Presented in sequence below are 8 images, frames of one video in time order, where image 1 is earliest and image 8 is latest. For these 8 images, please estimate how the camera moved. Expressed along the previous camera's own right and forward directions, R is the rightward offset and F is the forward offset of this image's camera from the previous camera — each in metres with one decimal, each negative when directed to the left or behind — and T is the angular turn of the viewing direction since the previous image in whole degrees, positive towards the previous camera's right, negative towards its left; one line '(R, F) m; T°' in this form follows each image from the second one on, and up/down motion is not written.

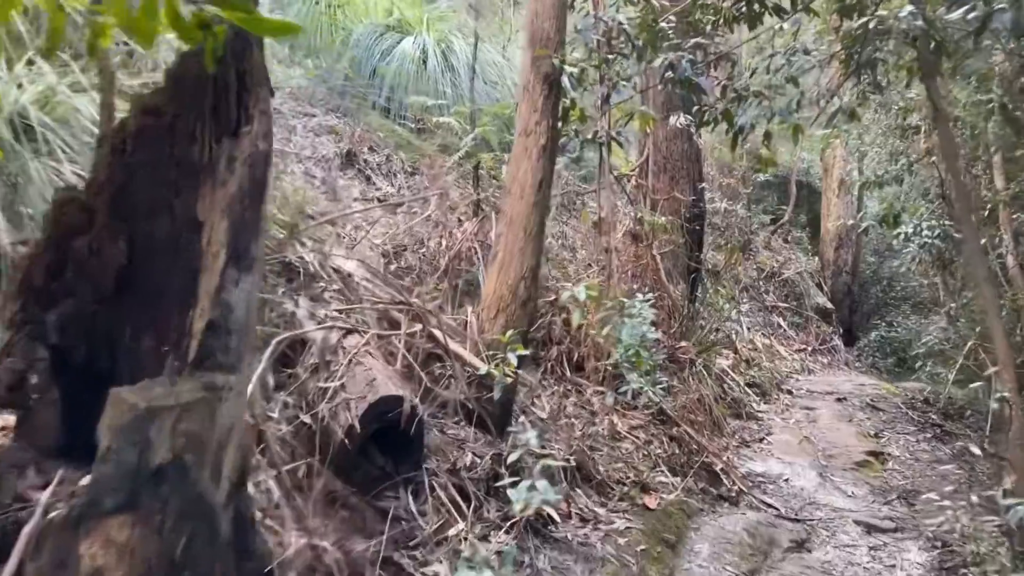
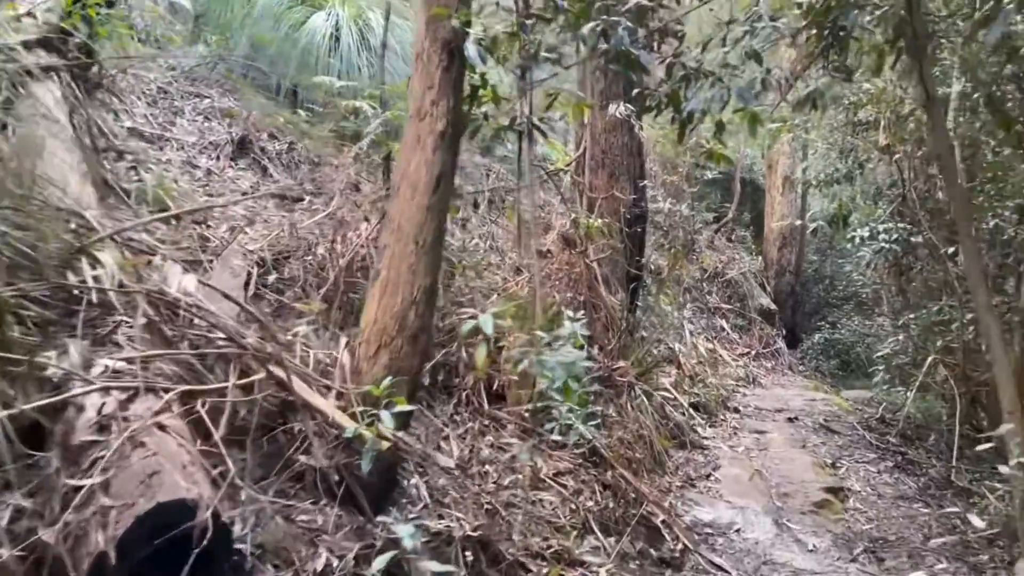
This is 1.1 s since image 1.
(+0.2, +0.6) m; +4°
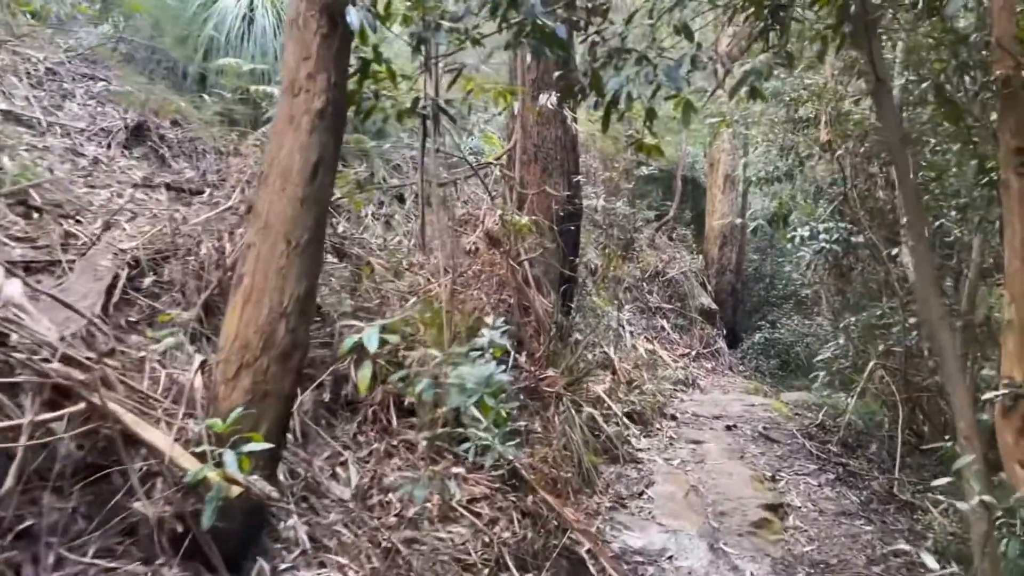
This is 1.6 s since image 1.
(+0.1, +0.3) m; +4°
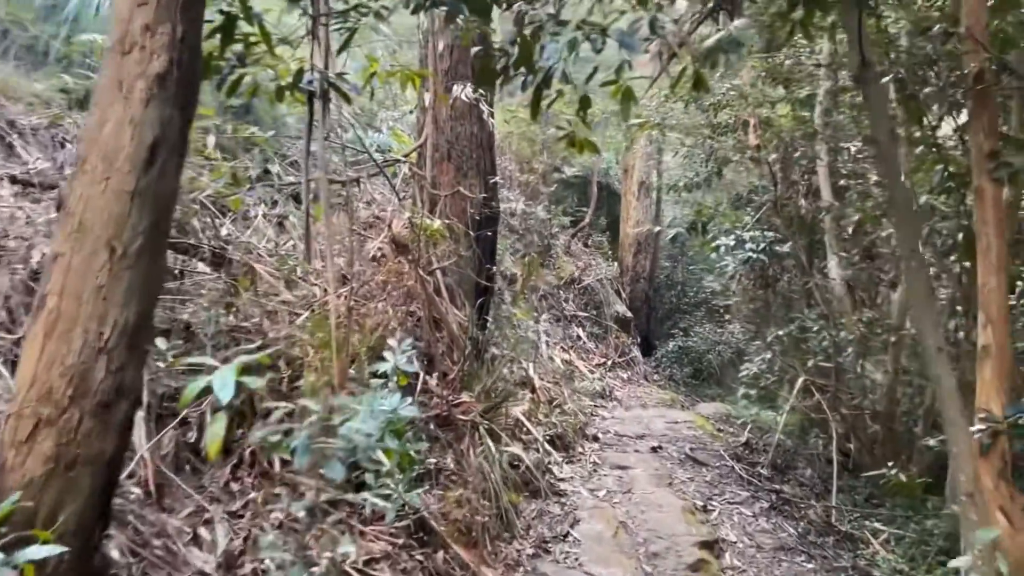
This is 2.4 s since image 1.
(0.0, +0.4) m; +6°
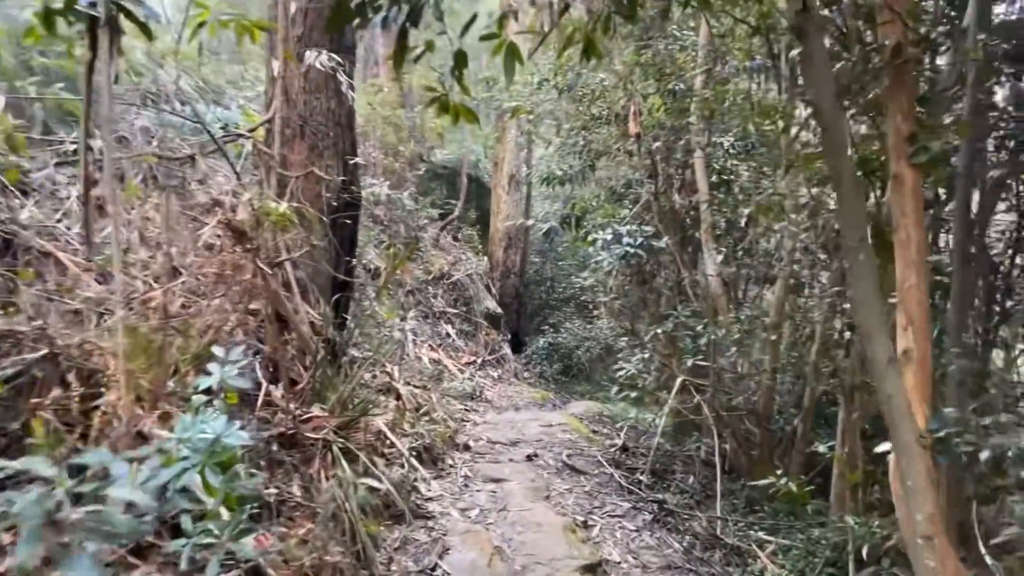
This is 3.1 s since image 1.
(0.0, +0.4) m; +9°
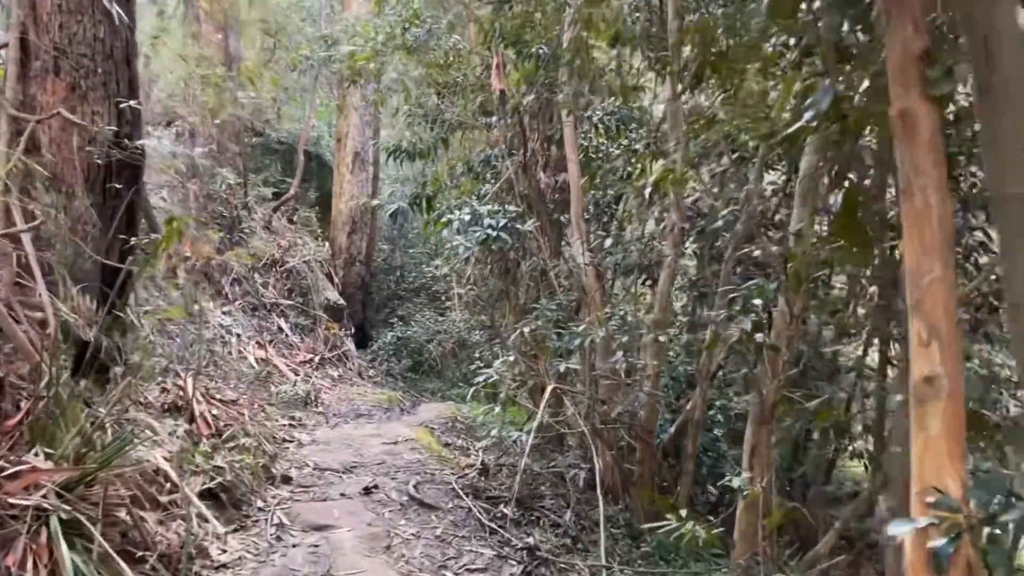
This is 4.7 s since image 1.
(+0.1, +0.8) m; +10°
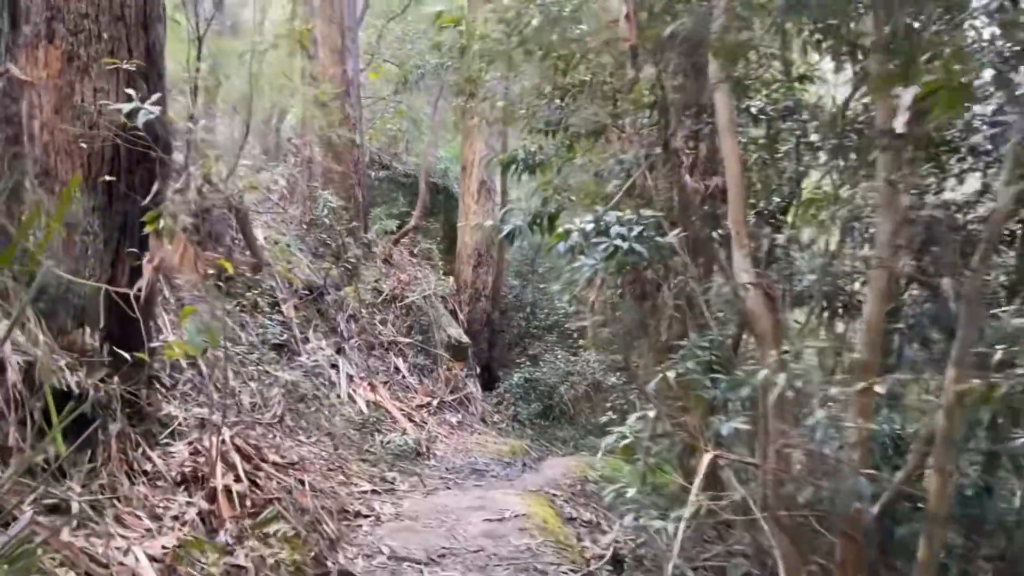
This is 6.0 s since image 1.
(0.0, +1.0) m; -10°
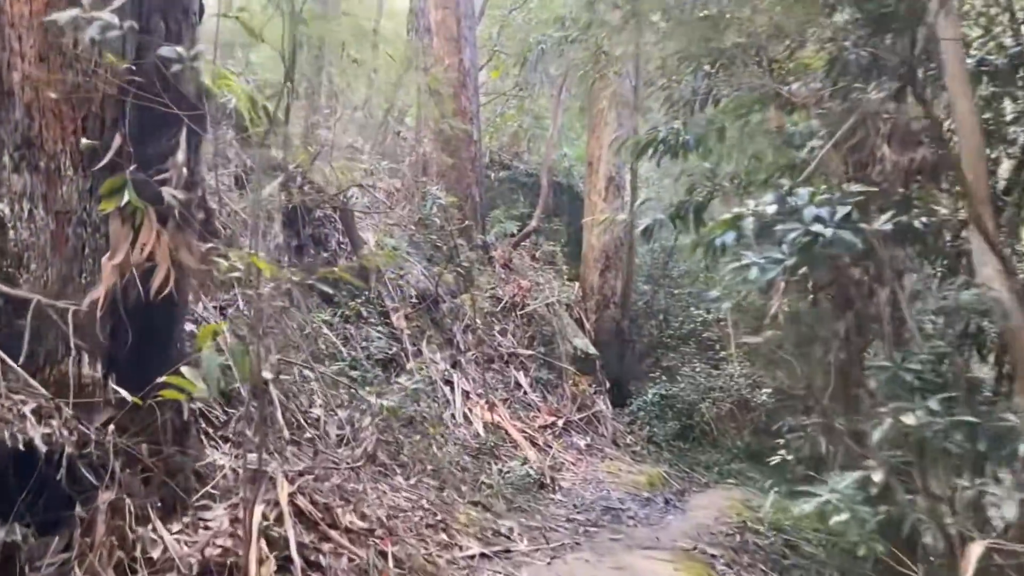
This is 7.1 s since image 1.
(-0.1, +0.8) m; -9°
